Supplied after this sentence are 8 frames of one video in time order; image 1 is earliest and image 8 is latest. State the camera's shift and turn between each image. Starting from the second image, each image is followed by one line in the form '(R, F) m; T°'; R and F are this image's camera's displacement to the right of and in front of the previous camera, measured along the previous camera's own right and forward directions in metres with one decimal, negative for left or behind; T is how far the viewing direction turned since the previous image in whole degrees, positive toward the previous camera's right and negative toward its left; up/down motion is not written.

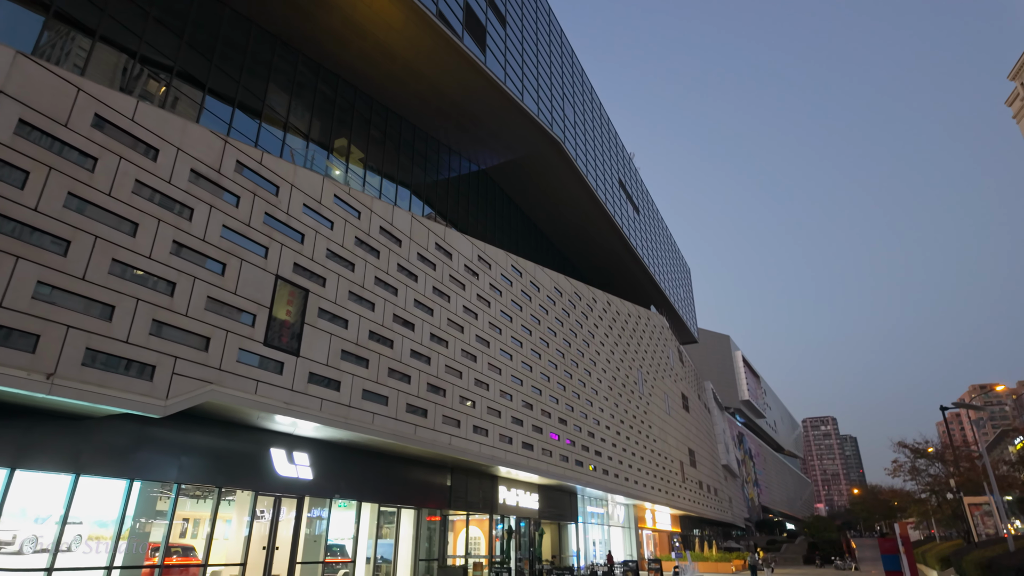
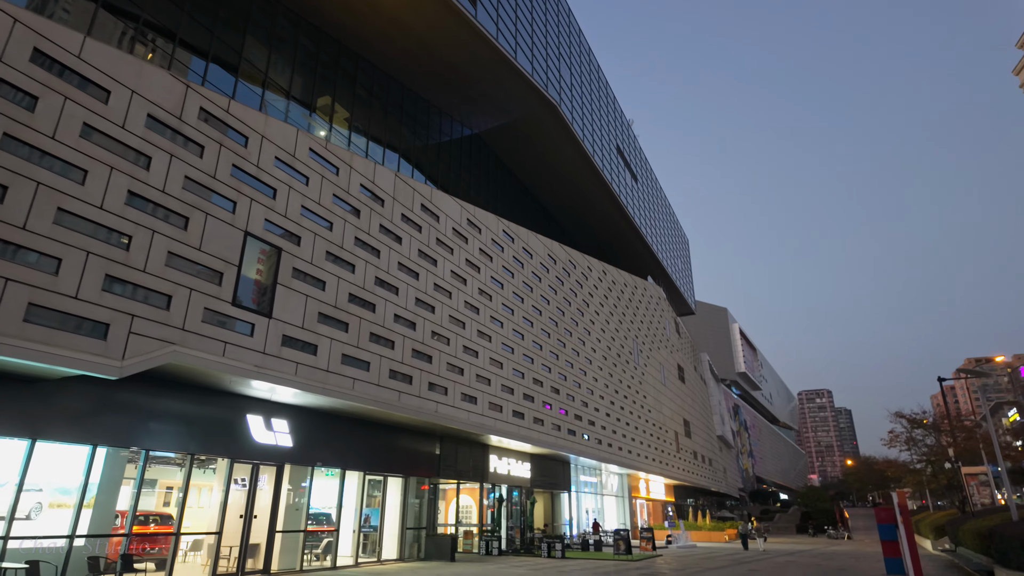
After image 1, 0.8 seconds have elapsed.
(+0.4, +0.9) m; 0°
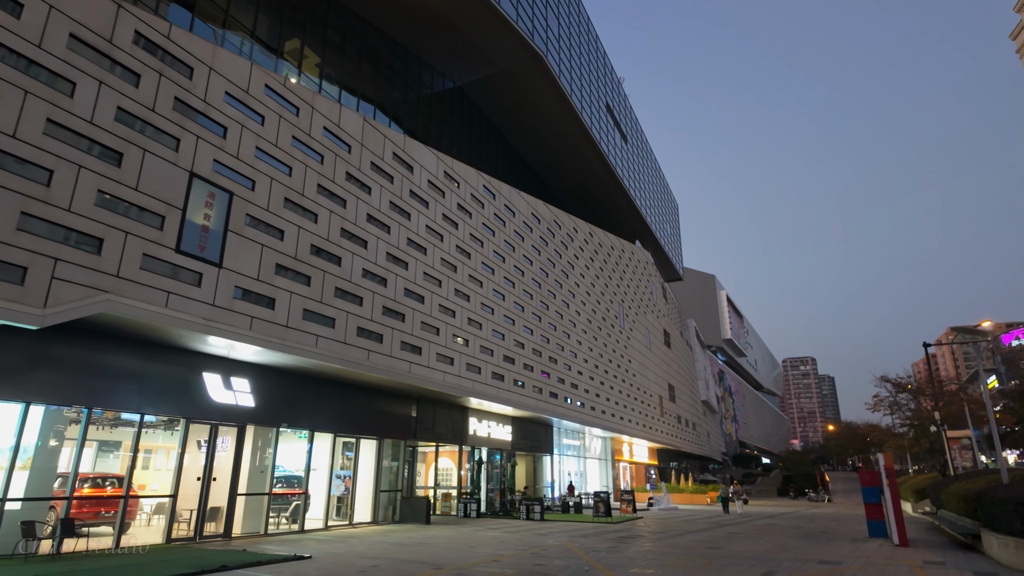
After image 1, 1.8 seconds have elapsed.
(+0.5, +1.1) m; +1°
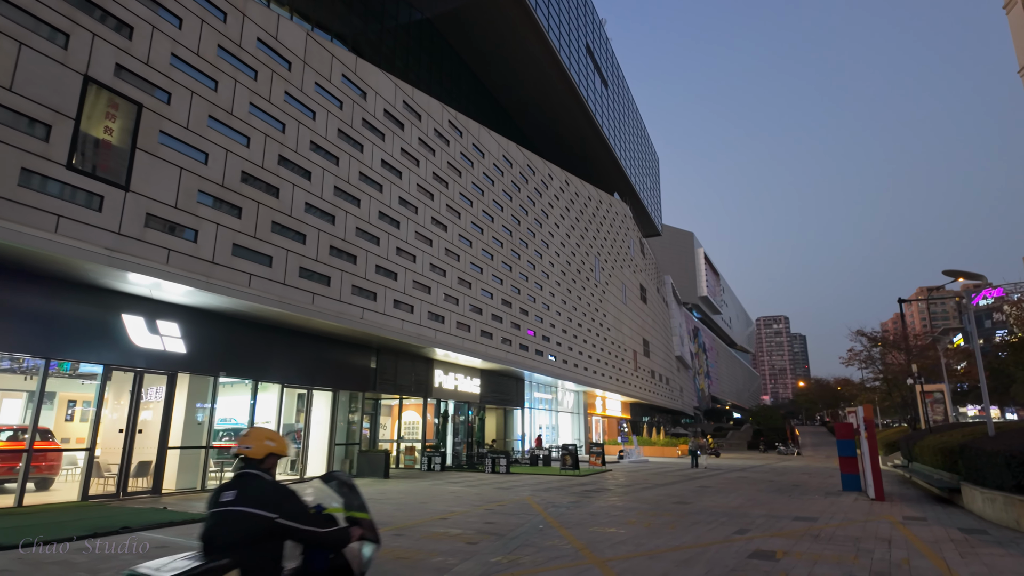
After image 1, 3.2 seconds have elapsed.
(+0.6, +1.5) m; +2°
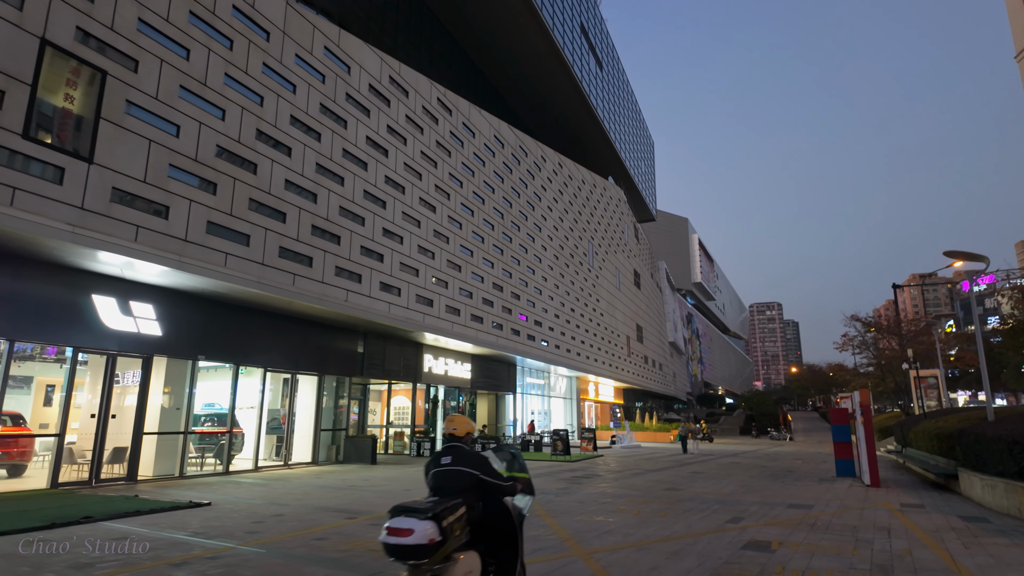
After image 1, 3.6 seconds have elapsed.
(+0.2, +0.5) m; +1°
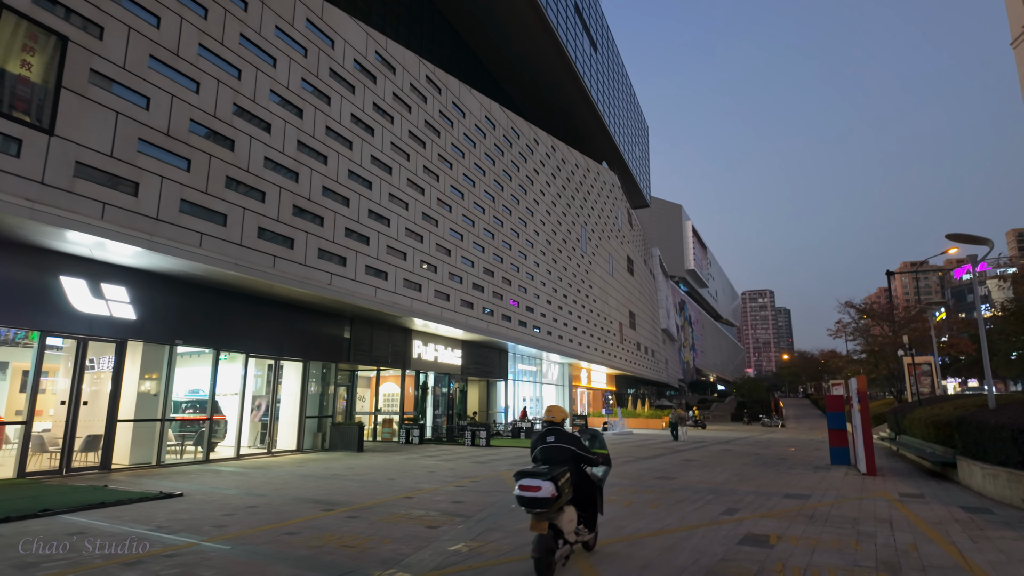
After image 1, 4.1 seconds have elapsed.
(+0.1, +0.5) m; +1°
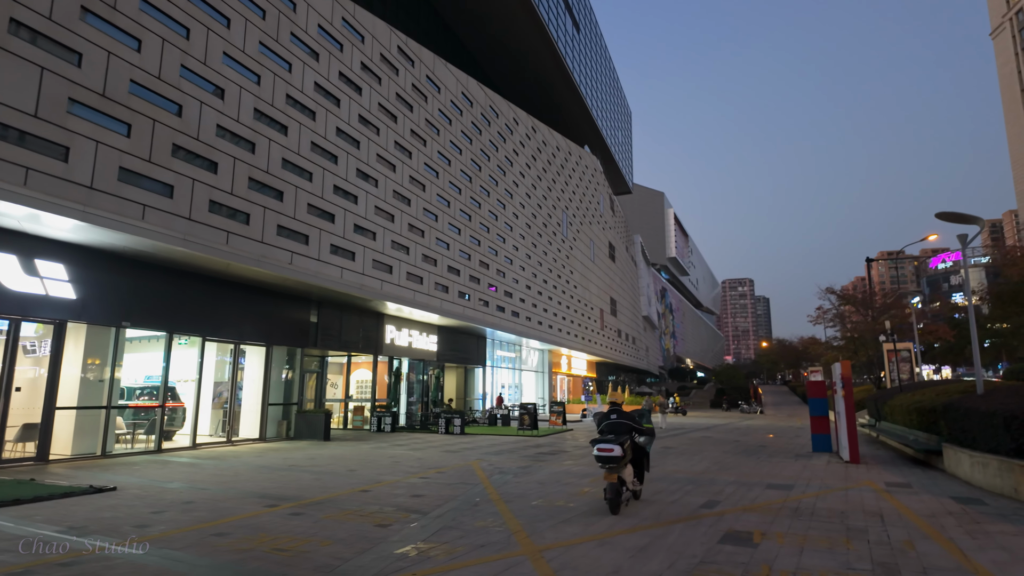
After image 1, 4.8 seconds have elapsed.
(+0.3, +0.8) m; +2°
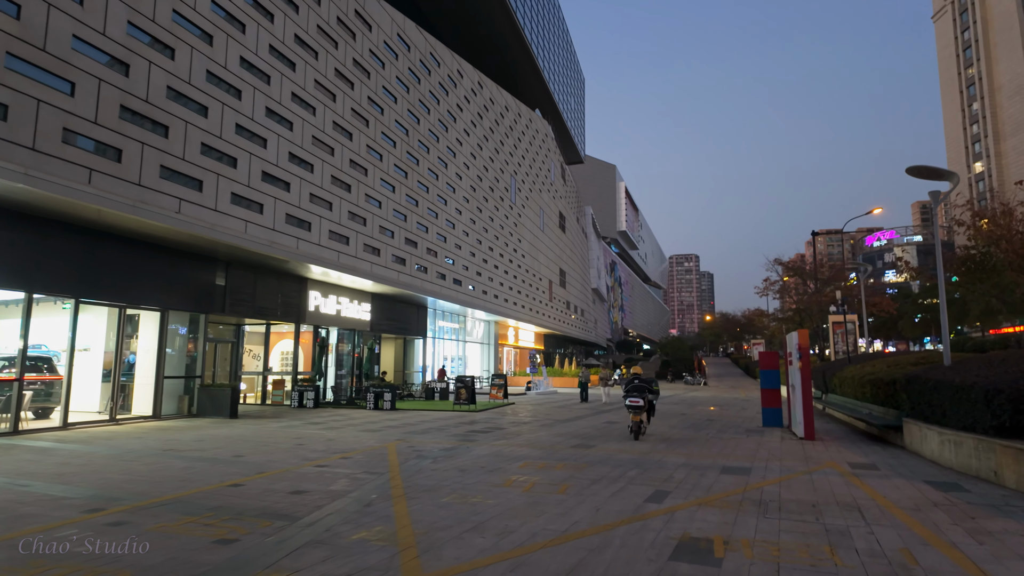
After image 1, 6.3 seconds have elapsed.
(+0.5, +1.8) m; +5°
